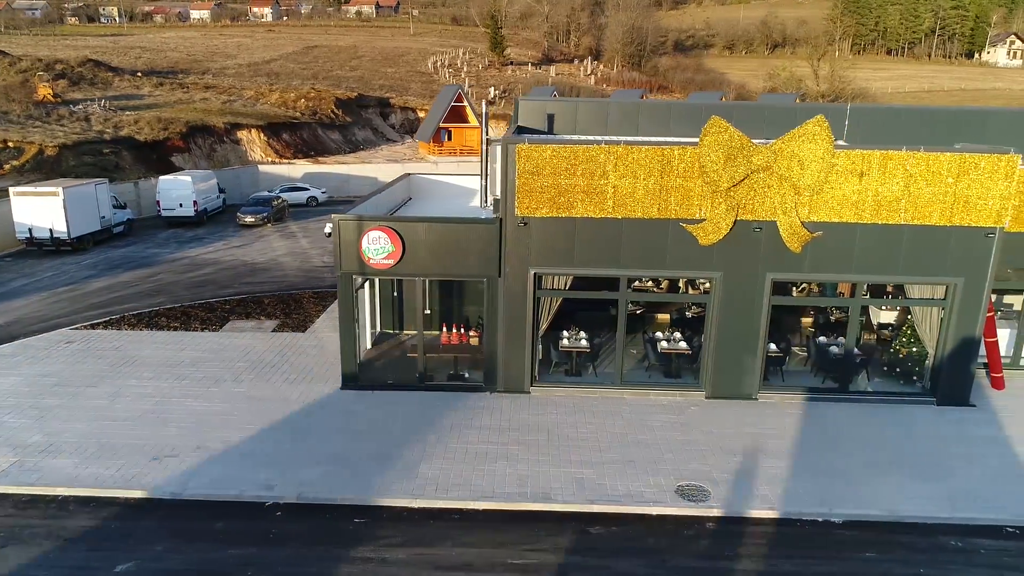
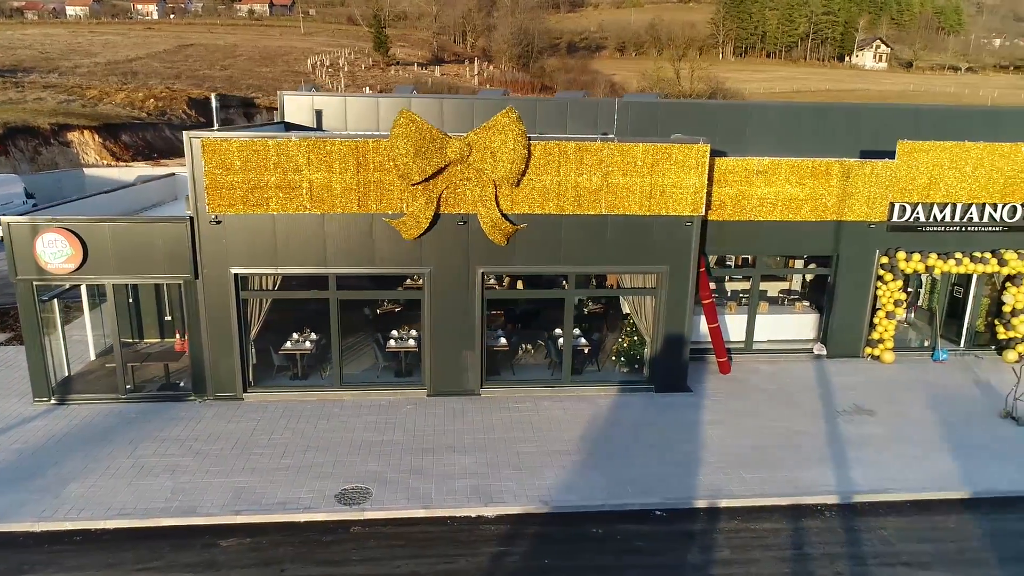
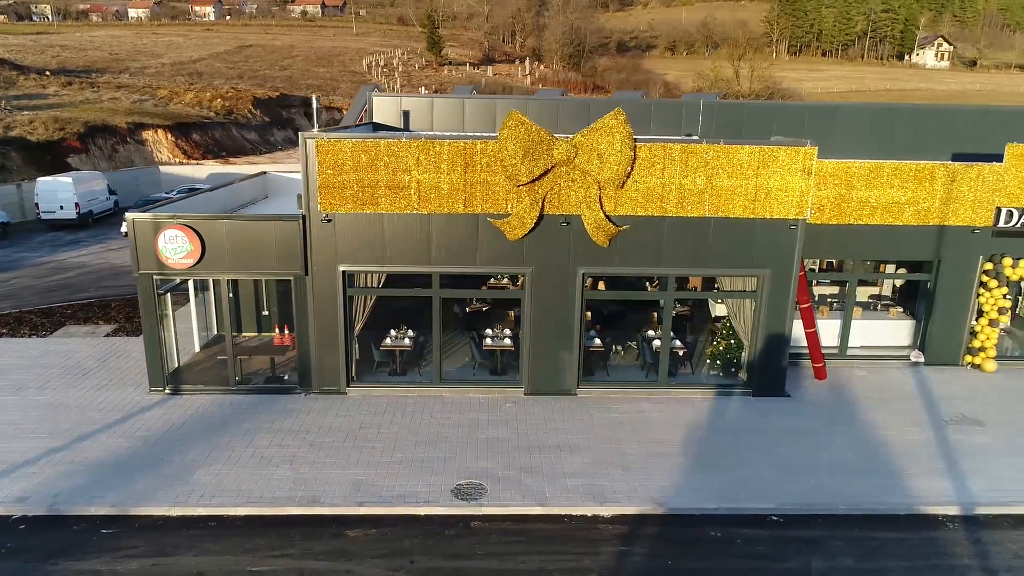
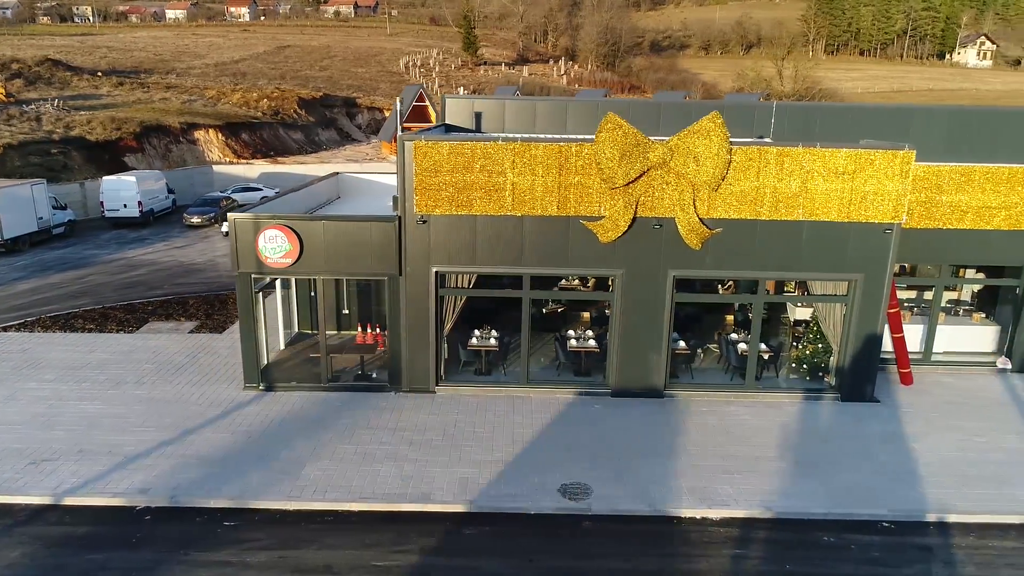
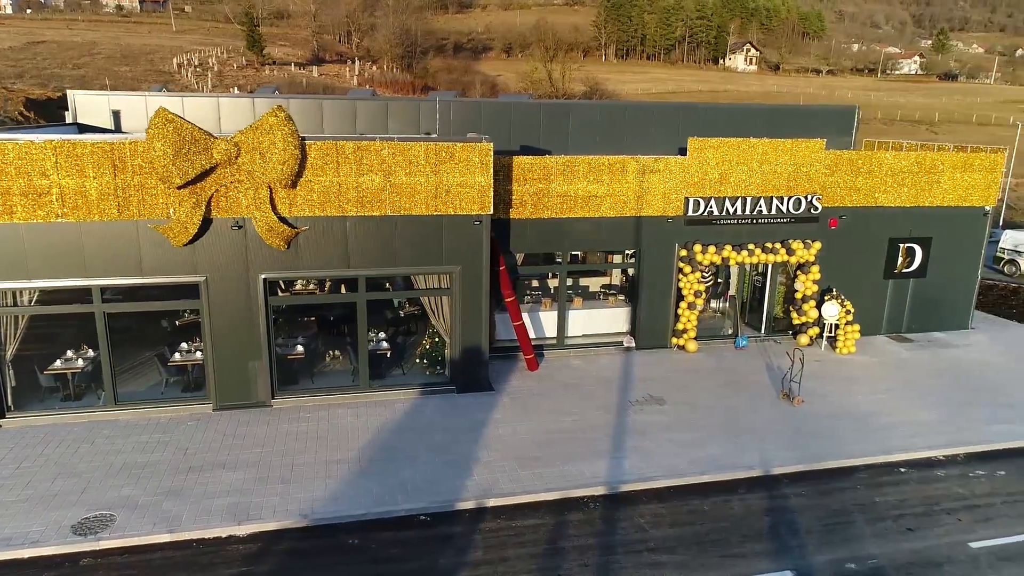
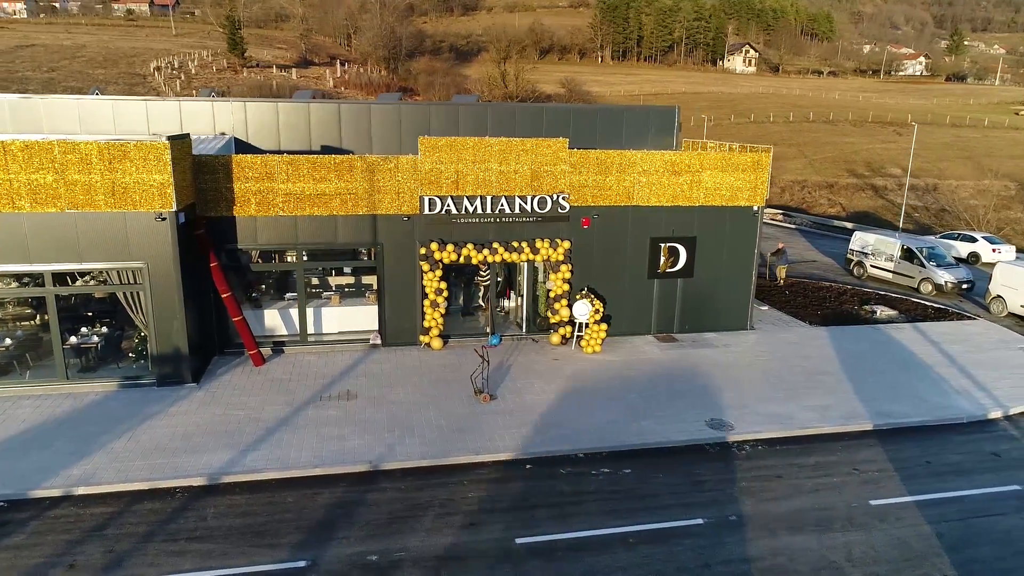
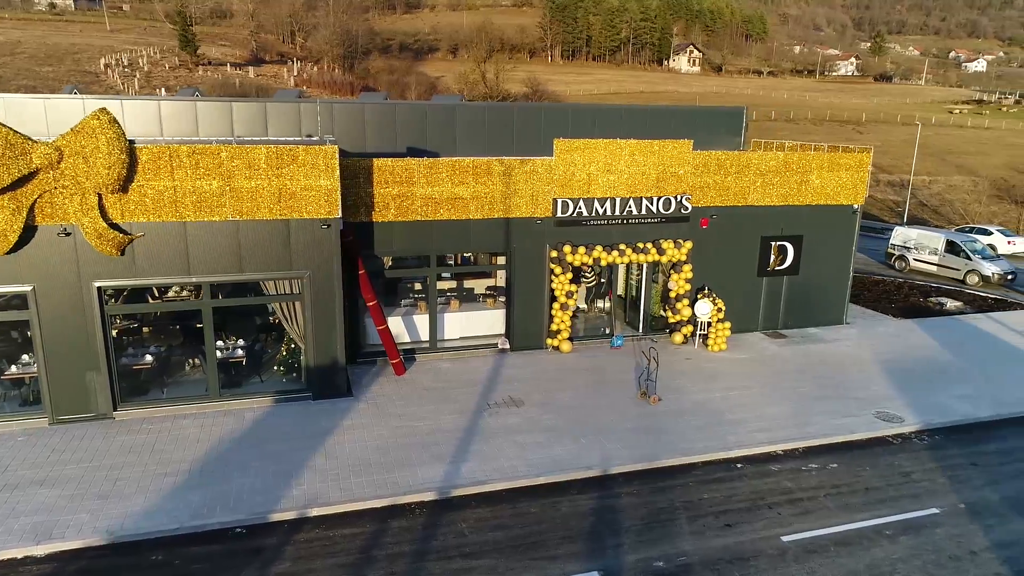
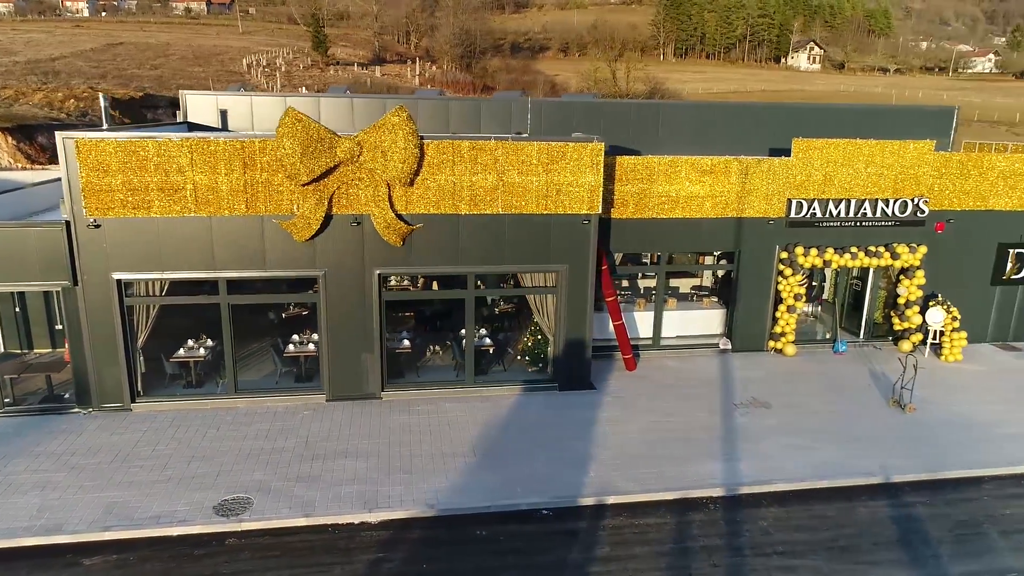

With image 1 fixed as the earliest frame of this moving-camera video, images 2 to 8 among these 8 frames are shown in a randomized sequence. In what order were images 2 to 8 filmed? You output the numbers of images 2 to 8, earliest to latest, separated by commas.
4, 3, 2, 8, 5, 7, 6
